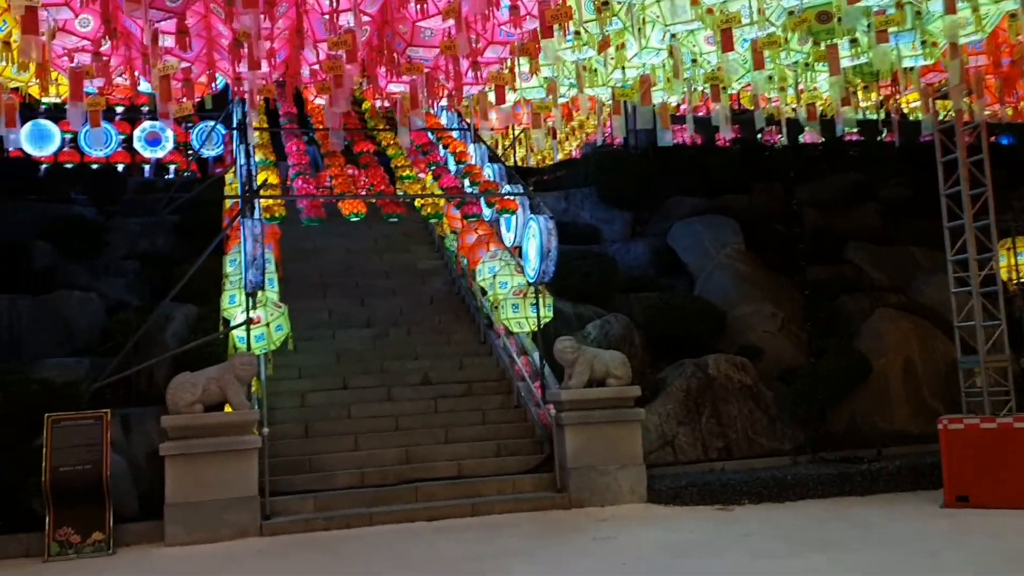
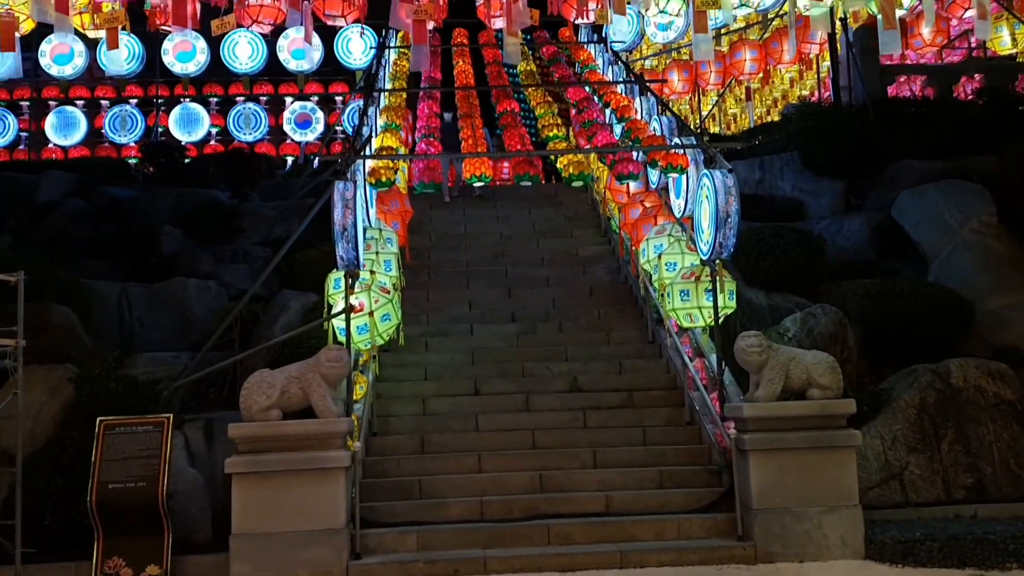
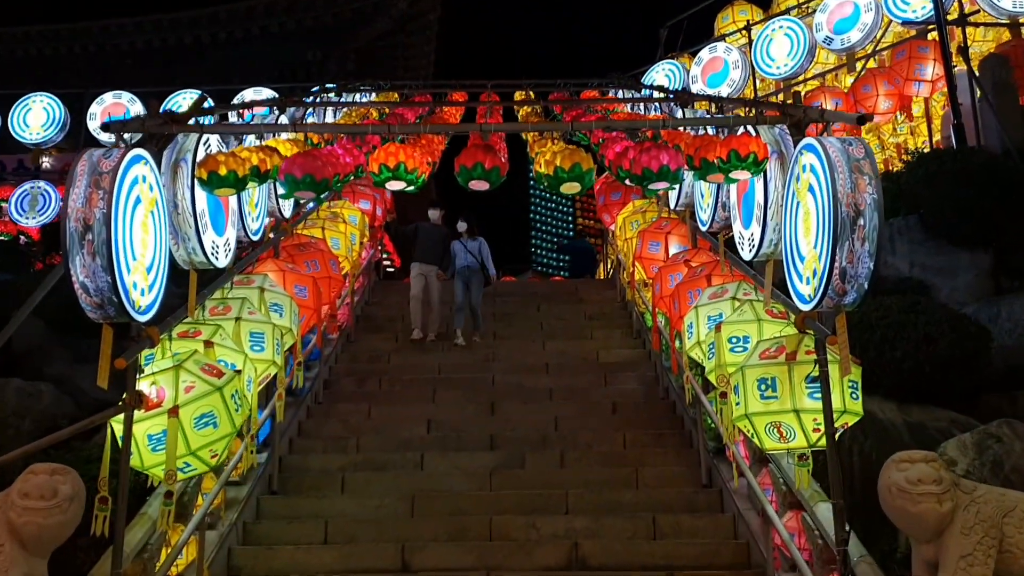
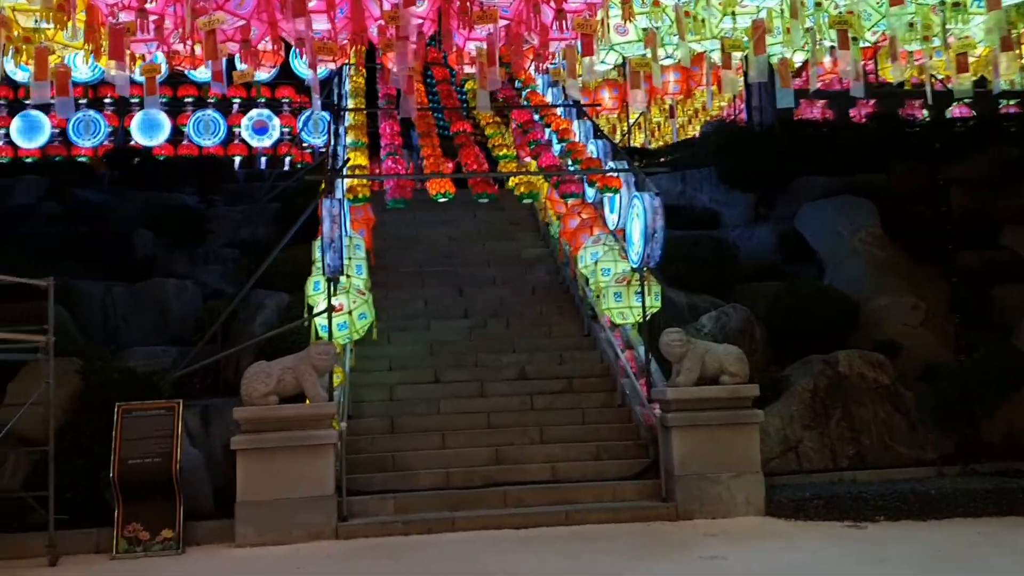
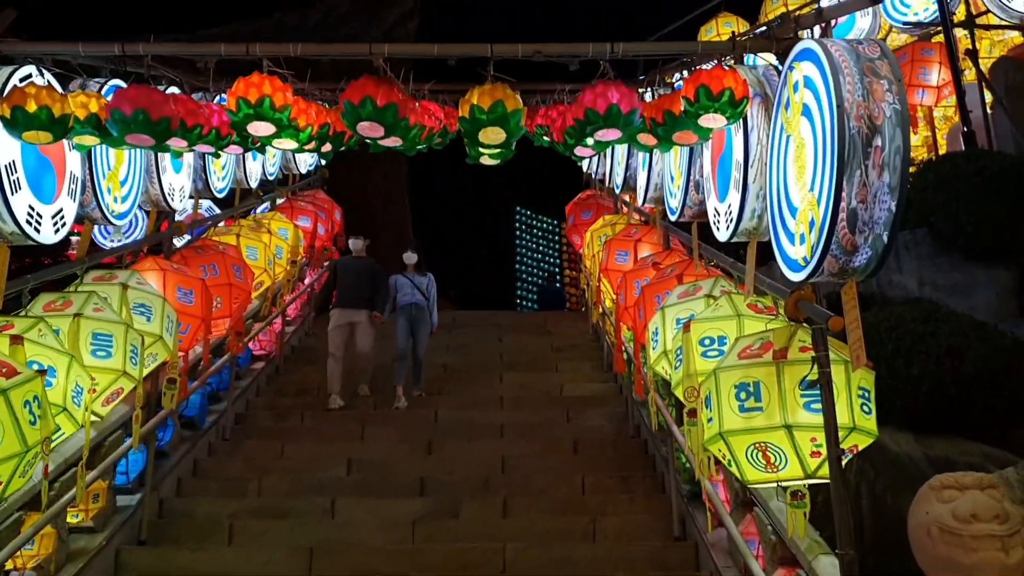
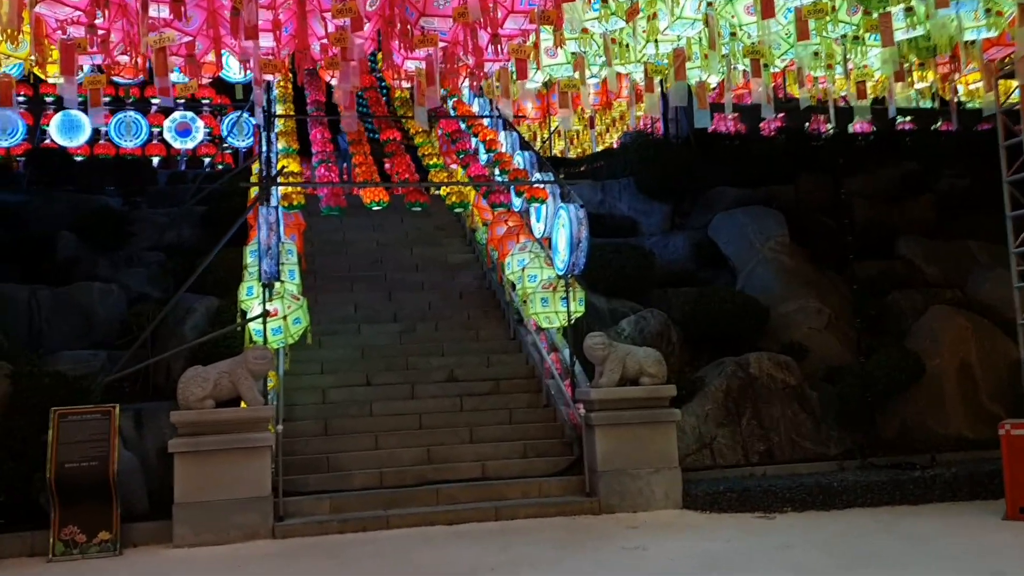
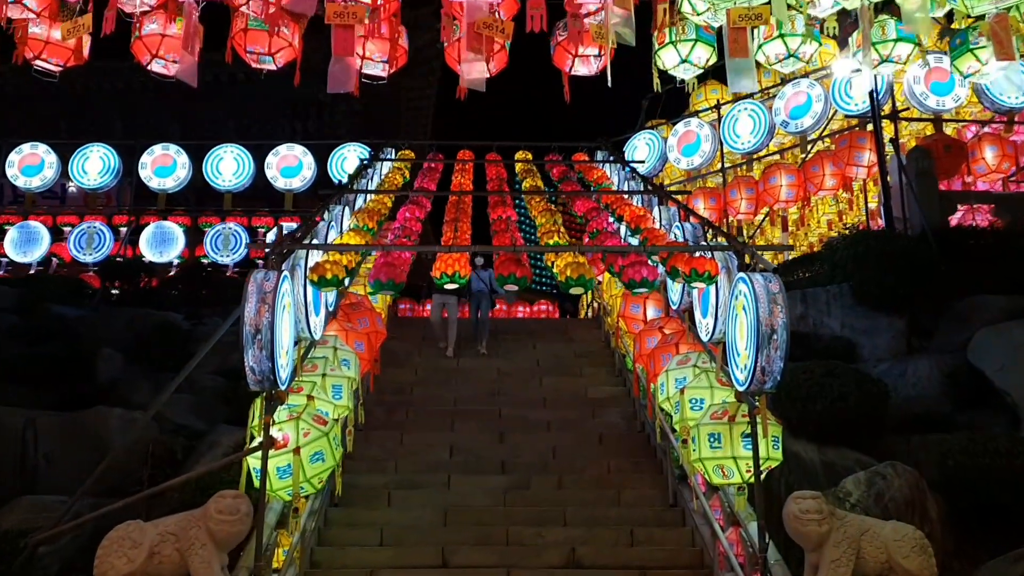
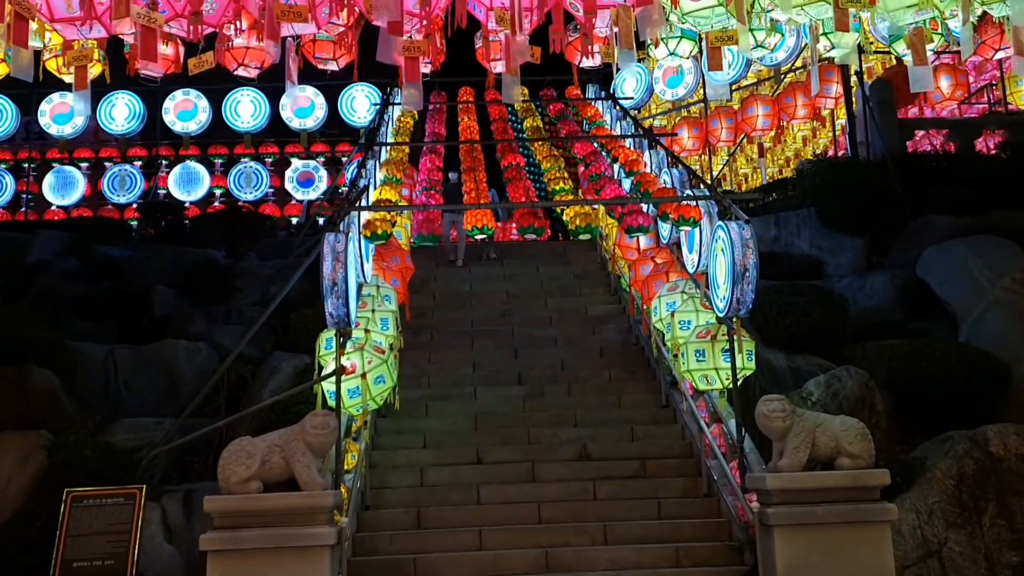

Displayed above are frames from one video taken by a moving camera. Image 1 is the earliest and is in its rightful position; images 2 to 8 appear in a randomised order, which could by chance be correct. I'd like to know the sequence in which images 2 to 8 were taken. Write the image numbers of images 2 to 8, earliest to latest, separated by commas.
6, 4, 2, 8, 7, 3, 5
